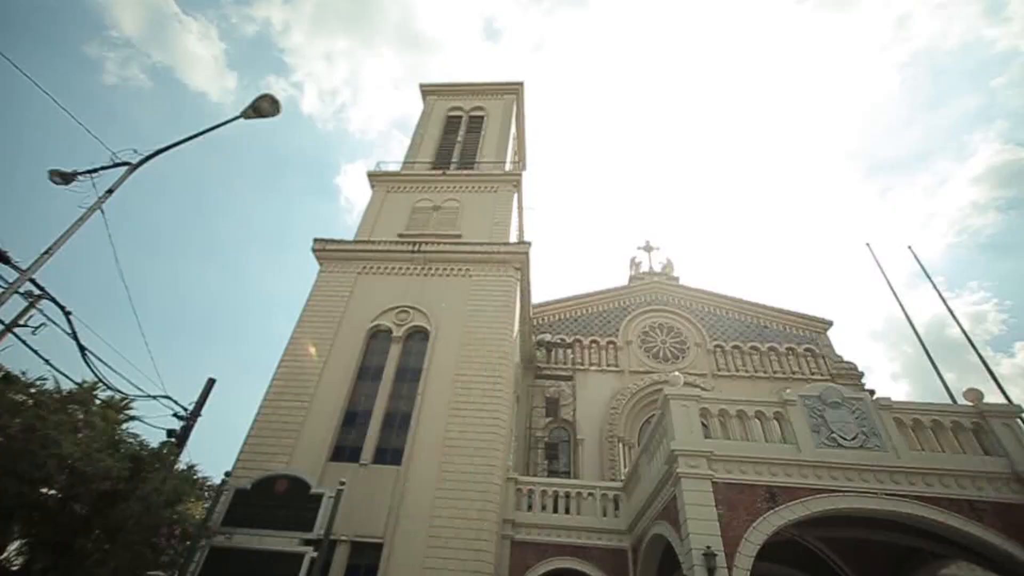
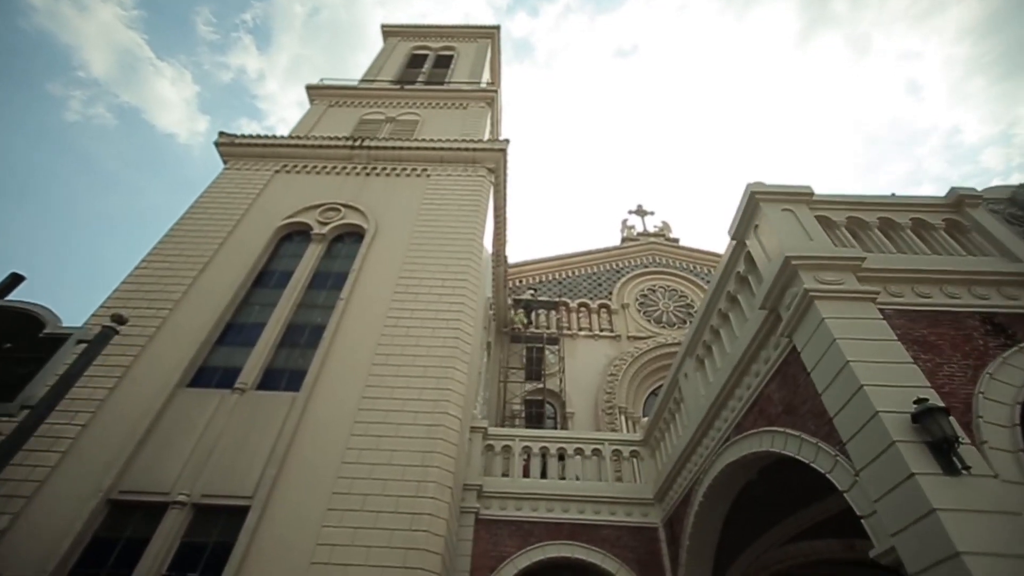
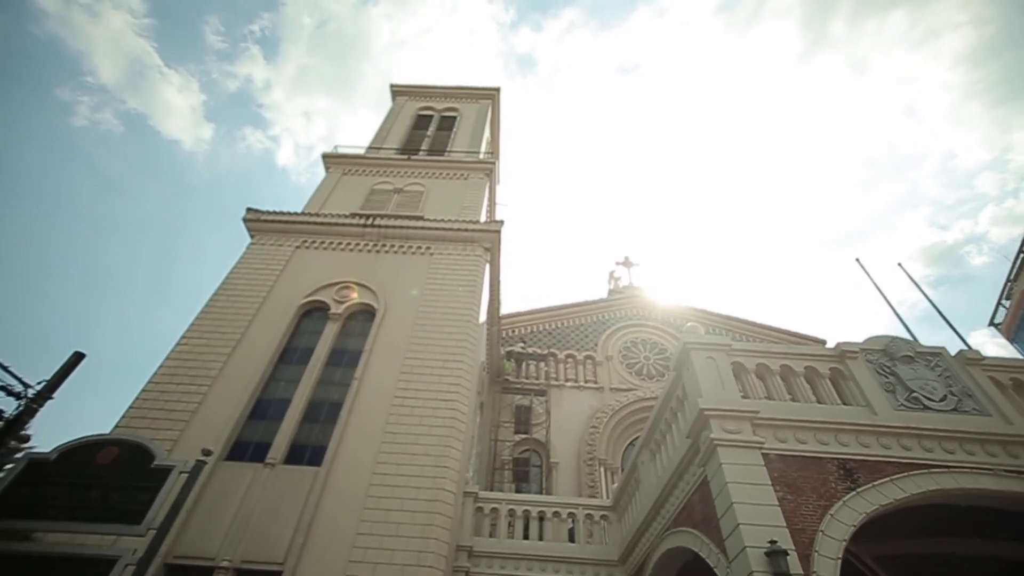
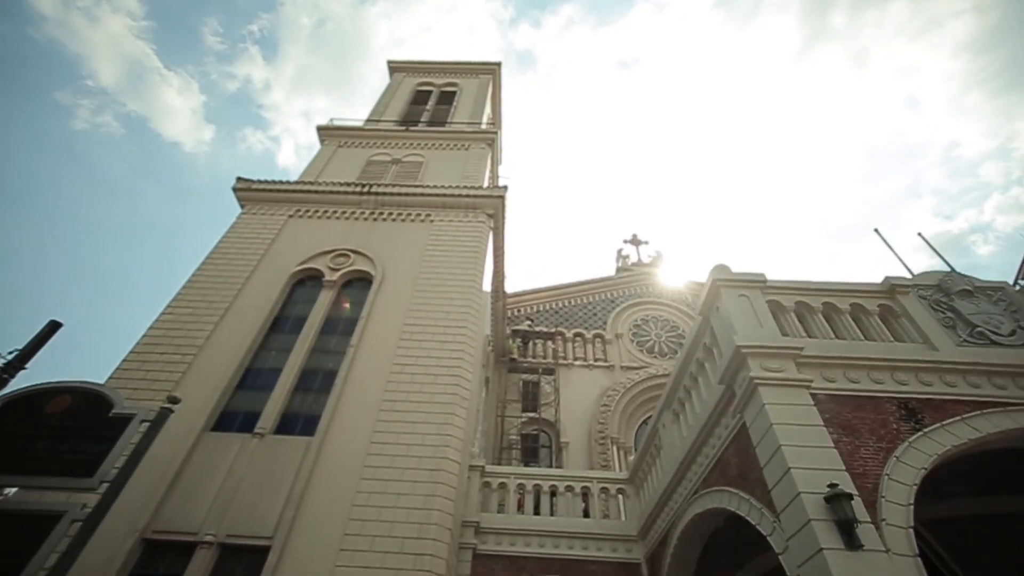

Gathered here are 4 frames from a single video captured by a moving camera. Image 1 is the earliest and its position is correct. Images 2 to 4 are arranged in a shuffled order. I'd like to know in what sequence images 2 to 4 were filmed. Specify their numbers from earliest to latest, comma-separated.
3, 4, 2
